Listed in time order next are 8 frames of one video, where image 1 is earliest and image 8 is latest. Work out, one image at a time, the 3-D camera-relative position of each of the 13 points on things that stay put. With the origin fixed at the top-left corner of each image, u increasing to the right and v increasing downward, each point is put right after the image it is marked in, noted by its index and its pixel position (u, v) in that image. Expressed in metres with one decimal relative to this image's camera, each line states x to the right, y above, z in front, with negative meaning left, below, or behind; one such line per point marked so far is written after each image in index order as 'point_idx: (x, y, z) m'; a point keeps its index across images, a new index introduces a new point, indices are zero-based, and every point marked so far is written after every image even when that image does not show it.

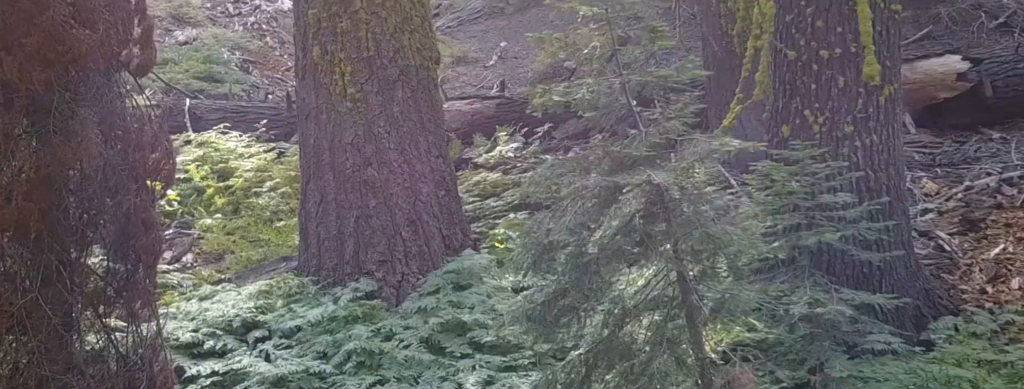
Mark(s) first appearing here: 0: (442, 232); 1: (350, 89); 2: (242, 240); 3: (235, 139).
0: (-0.5, -0.3, +8.2) m
1: (-1.1, +0.7, +8.0) m
2: (-2.0, -0.3, +9.0) m
3: (-2.5, +0.5, +10.7) m
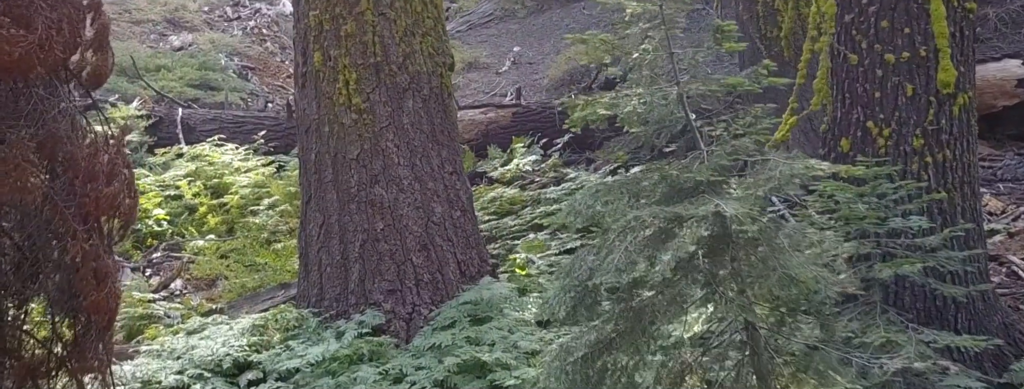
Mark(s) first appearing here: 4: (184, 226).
0: (-0.3, -0.4, +7.3) m
1: (-0.9, +0.6, +7.2) m
2: (-1.9, -0.5, +8.1) m
3: (-2.3, +0.3, +9.9) m
4: (-2.4, -0.2, +8.7) m
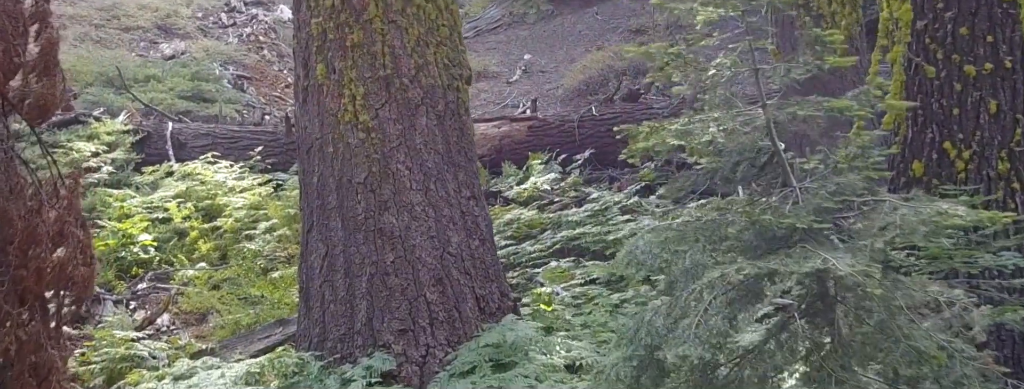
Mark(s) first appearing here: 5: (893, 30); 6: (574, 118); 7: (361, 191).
0: (-0.2, -0.5, +6.6) m
1: (-0.8, +0.4, +6.5) m
2: (-1.7, -0.6, +7.4) m
3: (-2.2, +0.2, +9.1) m
4: (-2.2, -0.4, +7.9) m
5: (+2.0, +0.9, +6.4) m
6: (+0.5, +0.6, +9.9) m
7: (-0.8, 0.0, +6.5) m
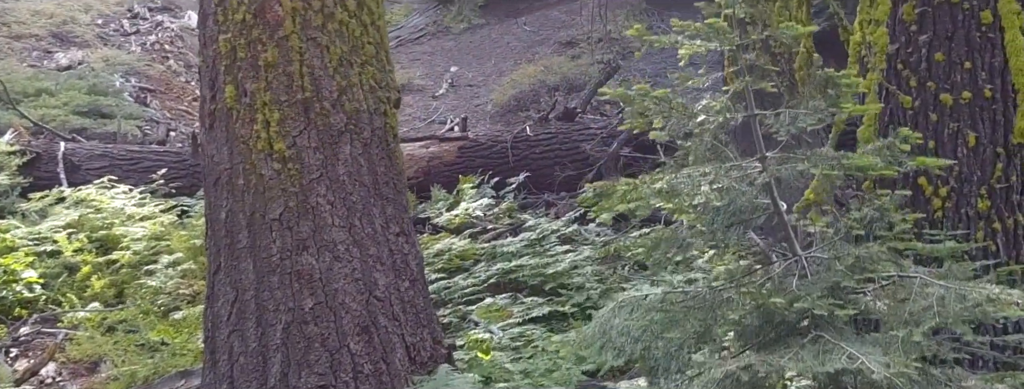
0: (-0.5, -0.7, +5.9) m
1: (-1.1, +0.2, +5.7) m
2: (-2.1, -0.8, +6.6) m
3: (-2.7, 0.0, +8.3) m
4: (-2.7, -0.6, +7.1) m
5: (+1.7, +0.7, +5.9) m
6: (0.0, +0.4, +9.3) m
7: (-1.1, -0.2, +5.7) m
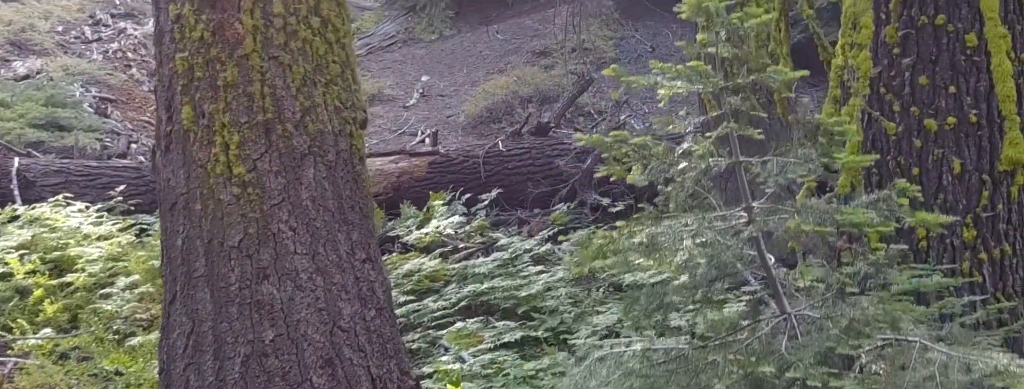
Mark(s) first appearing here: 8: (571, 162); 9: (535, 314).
0: (-0.7, -0.8, +5.7) m
1: (-1.3, +0.1, +5.5) m
2: (-2.3, -0.9, +6.3) m
3: (-2.9, -0.1, +8.0) m
4: (-2.8, -0.7, +6.8) m
5: (+1.6, +0.6, +5.7) m
6: (-0.3, +0.3, +9.1) m
7: (-1.3, -0.3, +5.5) m
8: (+0.5, +0.2, +8.8) m
9: (+0.1, -0.7, +7.1) m
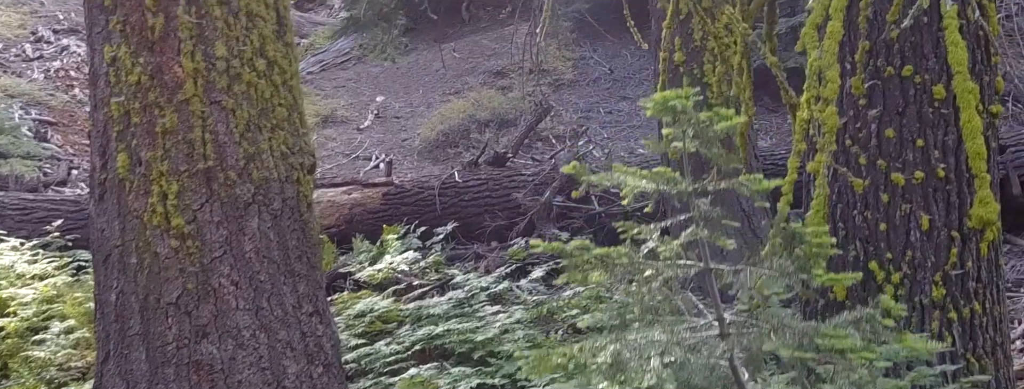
0: (-0.9, -1.1, +5.4) m
1: (-1.5, -0.1, +5.2) m
2: (-2.5, -1.1, +6.0) m
3: (-3.2, -0.3, +7.7) m
4: (-3.1, -0.9, +6.5) m
5: (+1.4, +0.3, +5.5) m
6: (-0.6, +0.1, +8.8) m
7: (-1.5, -0.5, +5.2) m
8: (+0.1, 0.0, +8.6) m
9: (-0.1, -0.9, +6.8) m
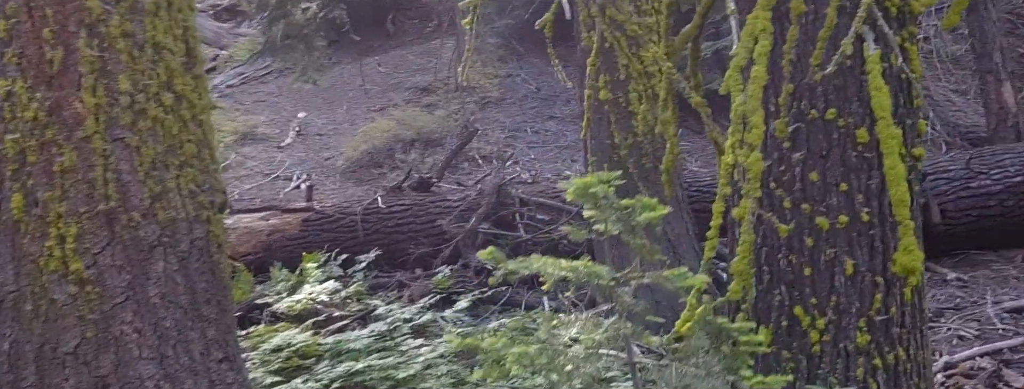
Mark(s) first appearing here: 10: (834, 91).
0: (-1.2, -1.2, +5.1) m
1: (-1.8, -0.3, +4.9) m
2: (-2.9, -1.3, +5.6) m
3: (-3.7, -0.5, +7.3) m
4: (-3.5, -1.1, +6.1) m
5: (+1.0, +0.1, +5.4) m
6: (-1.1, -0.1, +8.6) m
7: (-1.8, -0.7, +4.9) m
8: (-0.4, -0.2, +8.4) m
9: (-0.6, -1.1, +6.6) m
10: (+1.3, +0.4, +4.9) m
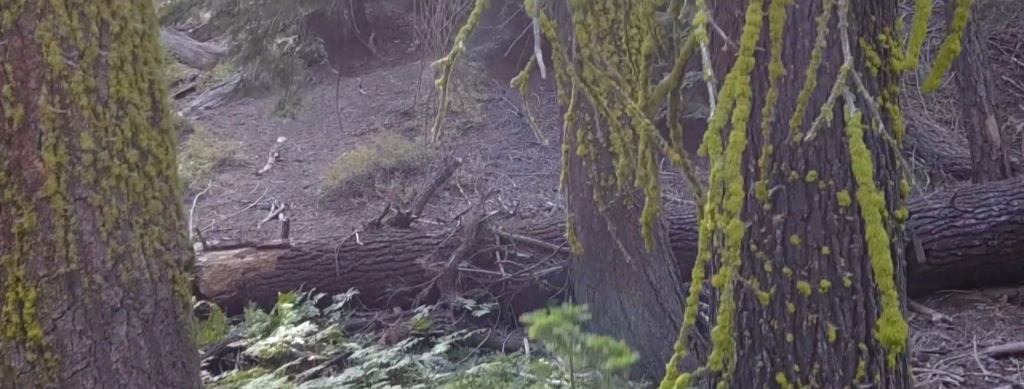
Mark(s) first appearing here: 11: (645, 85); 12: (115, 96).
0: (-1.3, -1.5, +5.0) m
1: (-1.9, -0.5, +4.8) m
2: (-3.0, -1.6, +5.5) m
3: (-3.8, -0.8, +7.1) m
4: (-3.6, -1.3, +5.9) m
5: (+0.9, -0.1, +5.2) m
6: (-1.3, -0.4, +8.4) m
7: (-1.9, -0.9, +4.8) m
8: (-0.5, -0.4, +8.3) m
9: (-0.7, -1.4, +6.5) m
10: (+1.2, +0.2, +4.8) m
11: (+0.6, +0.5, +5.5) m
12: (-1.7, +0.4, +5.0) m
